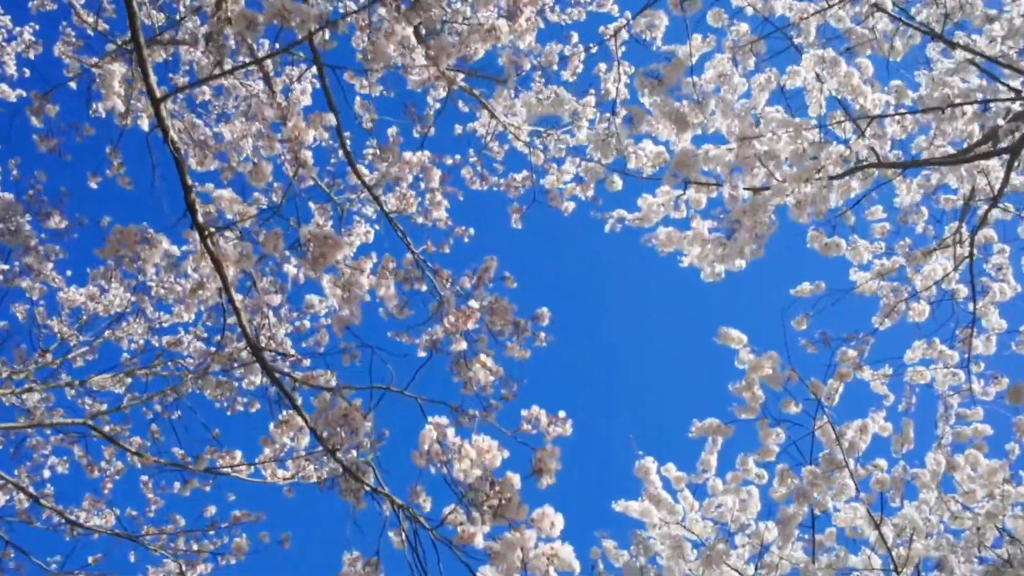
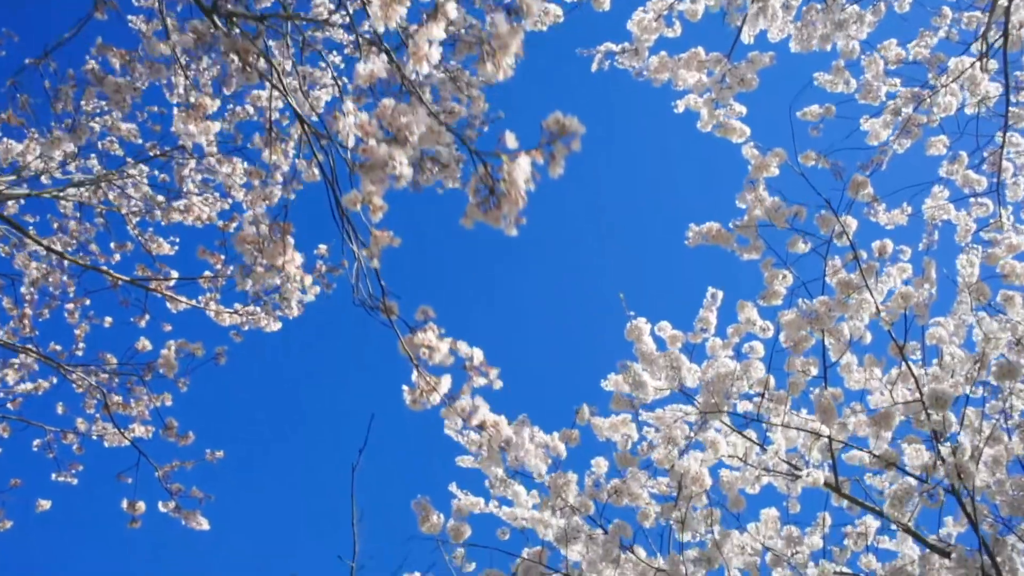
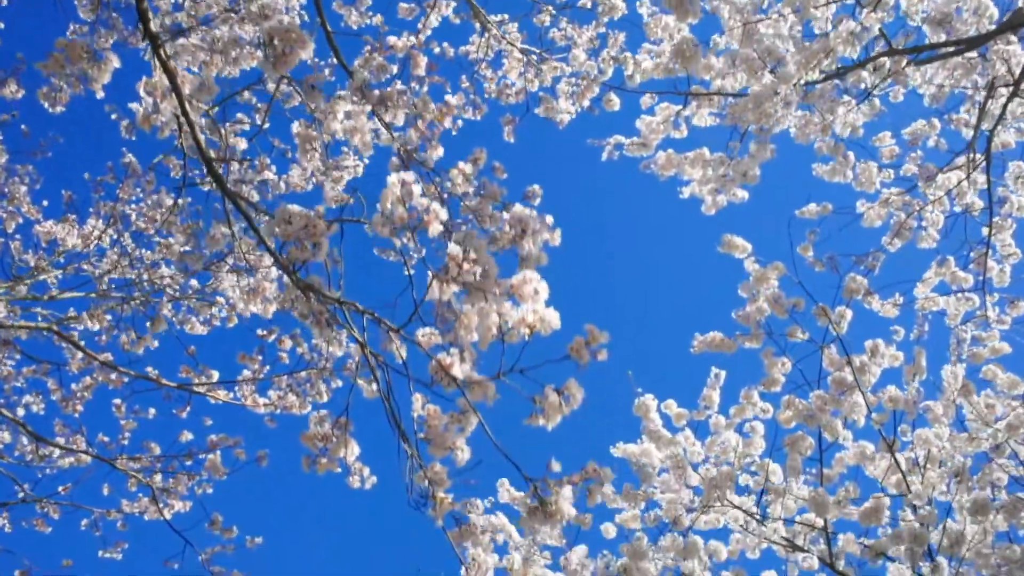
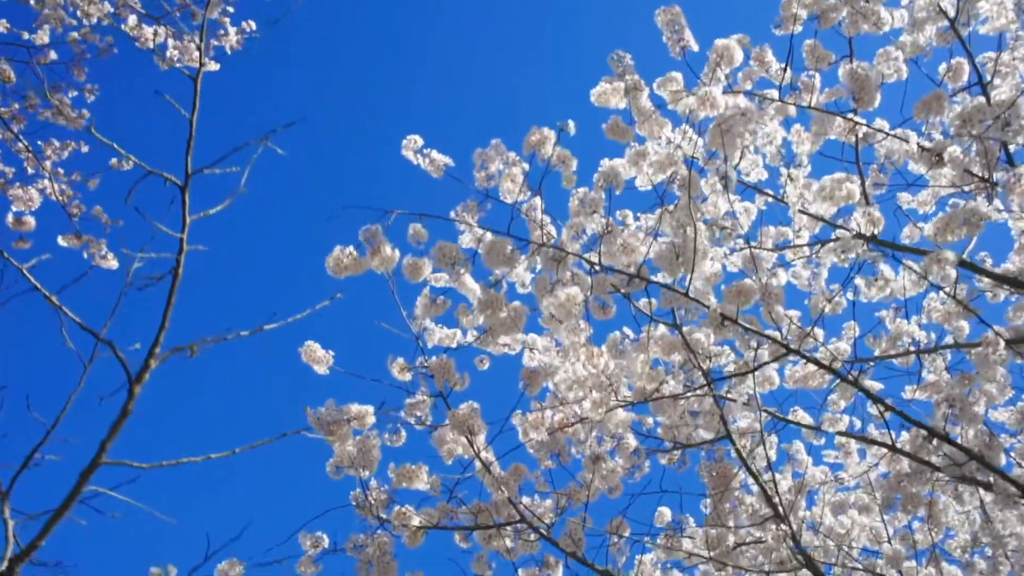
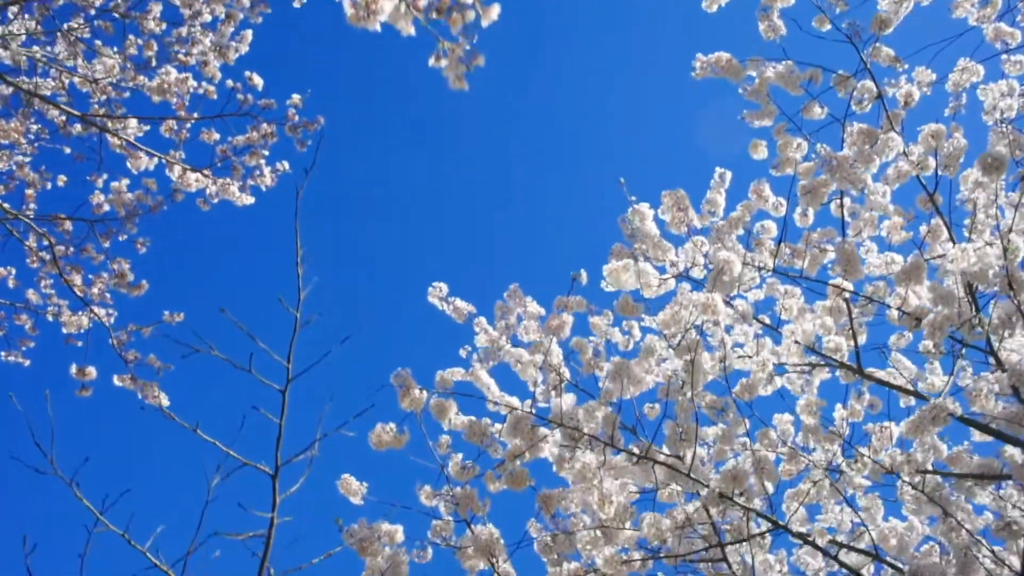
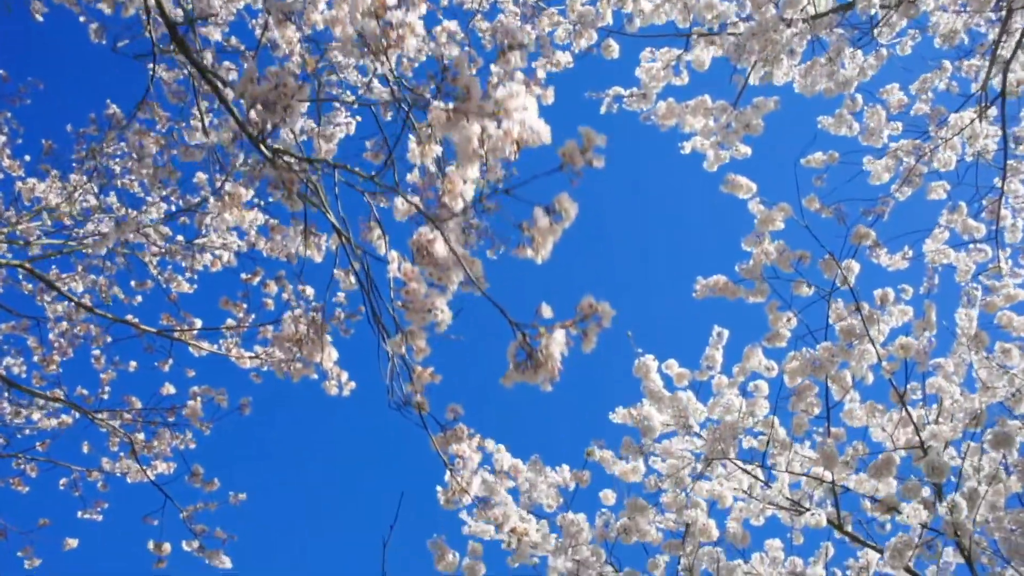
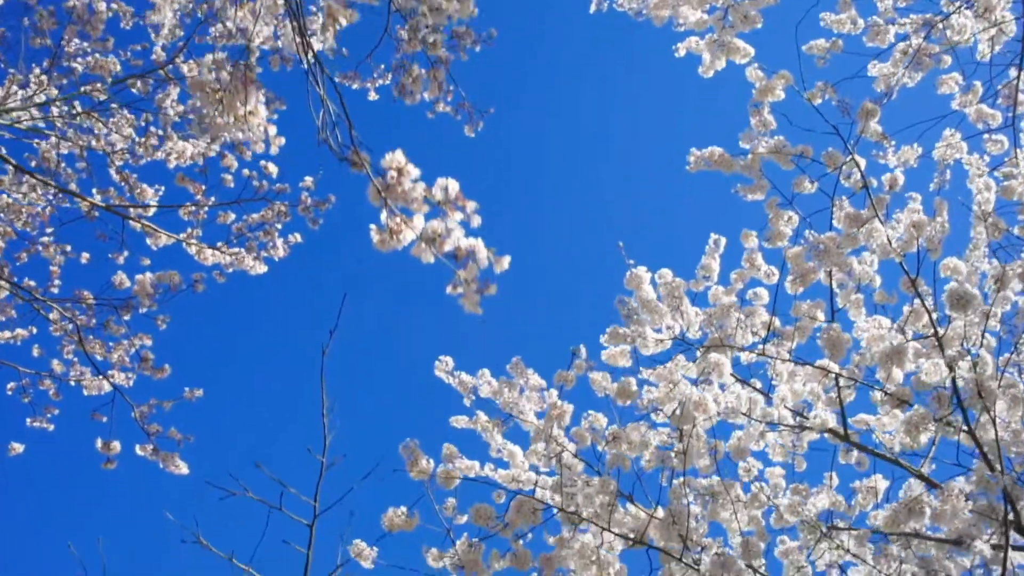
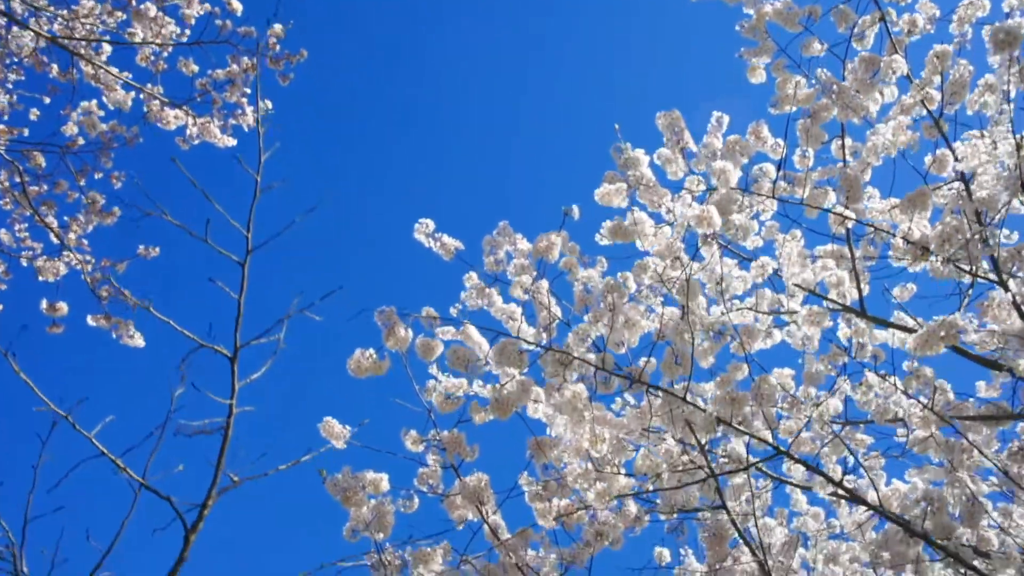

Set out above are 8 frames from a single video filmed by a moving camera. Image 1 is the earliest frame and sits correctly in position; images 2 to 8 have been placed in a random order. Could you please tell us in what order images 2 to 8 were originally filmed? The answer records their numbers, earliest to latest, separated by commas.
3, 6, 2, 7, 5, 8, 4
